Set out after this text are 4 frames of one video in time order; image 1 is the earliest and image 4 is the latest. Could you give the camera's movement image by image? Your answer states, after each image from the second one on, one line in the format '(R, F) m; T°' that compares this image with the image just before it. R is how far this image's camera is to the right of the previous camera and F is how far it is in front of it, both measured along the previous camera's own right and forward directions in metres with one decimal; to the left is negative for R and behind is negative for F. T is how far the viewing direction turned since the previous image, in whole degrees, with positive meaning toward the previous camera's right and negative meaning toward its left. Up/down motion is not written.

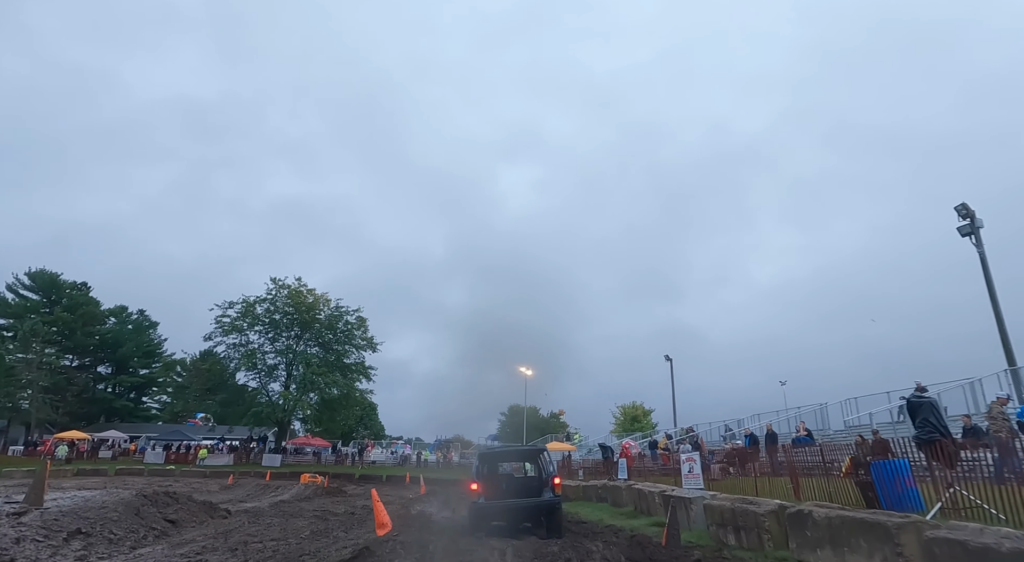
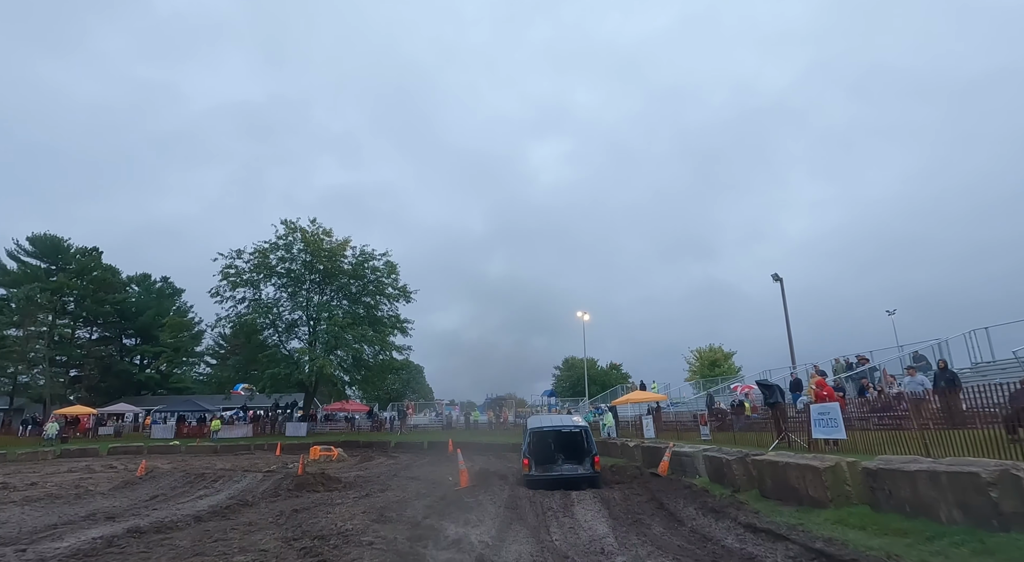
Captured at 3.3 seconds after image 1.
(-1.3, +9.4) m; -4°
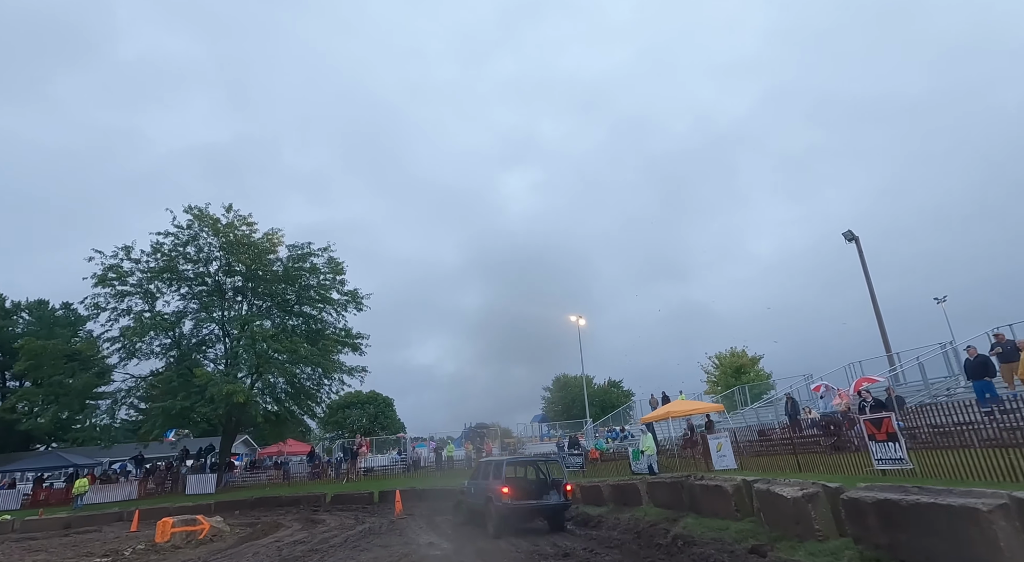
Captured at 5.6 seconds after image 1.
(-0.2, +10.1) m; +3°
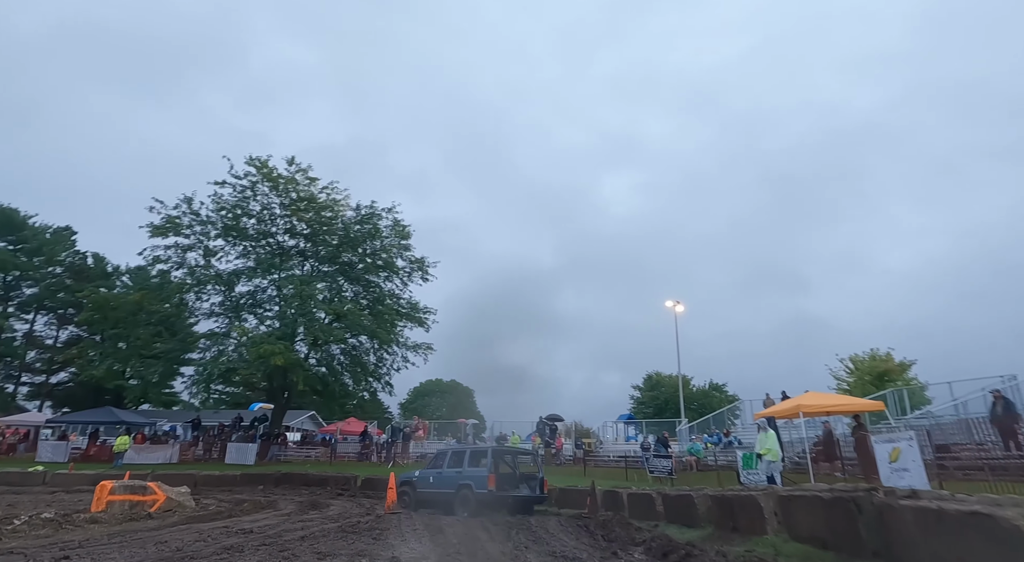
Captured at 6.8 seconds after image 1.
(+0.9, +5.2) m; -10°
